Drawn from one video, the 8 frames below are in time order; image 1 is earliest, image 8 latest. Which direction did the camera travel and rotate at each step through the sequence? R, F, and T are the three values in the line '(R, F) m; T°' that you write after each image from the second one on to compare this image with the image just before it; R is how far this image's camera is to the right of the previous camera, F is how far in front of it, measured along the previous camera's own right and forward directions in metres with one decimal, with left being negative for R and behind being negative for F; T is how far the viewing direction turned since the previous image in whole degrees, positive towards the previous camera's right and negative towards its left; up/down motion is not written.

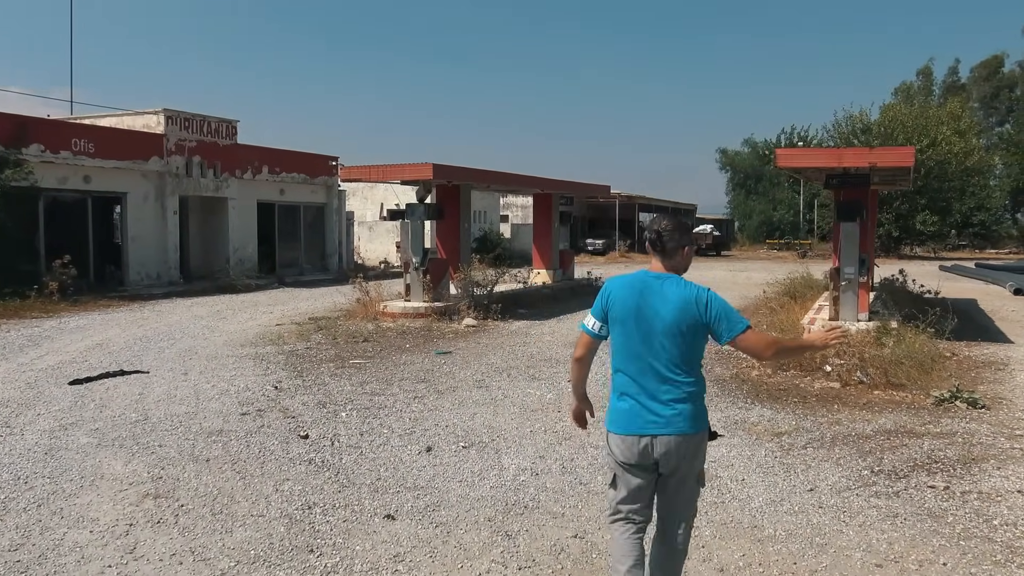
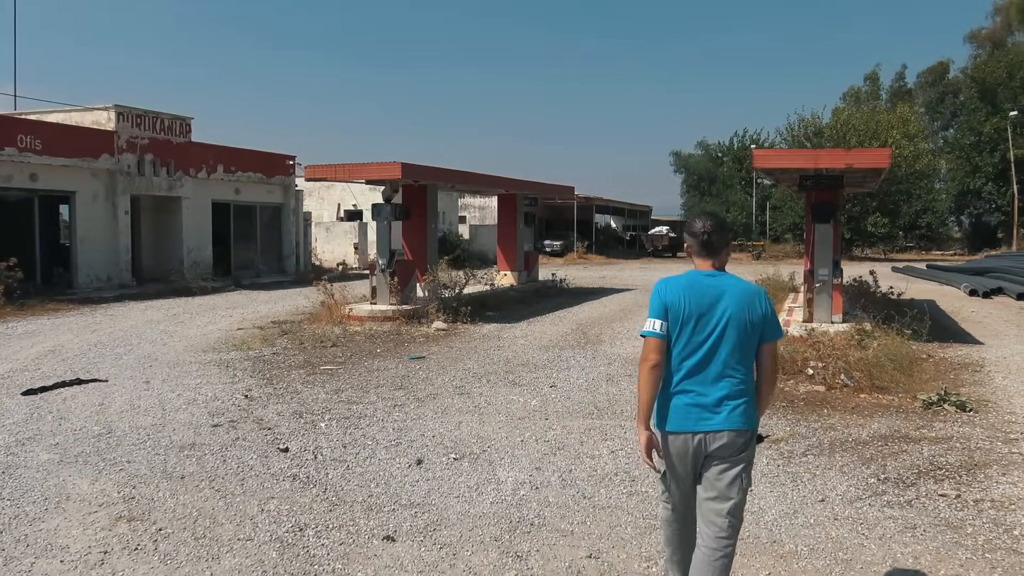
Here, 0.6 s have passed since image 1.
(-0.3, +0.3) m; +3°
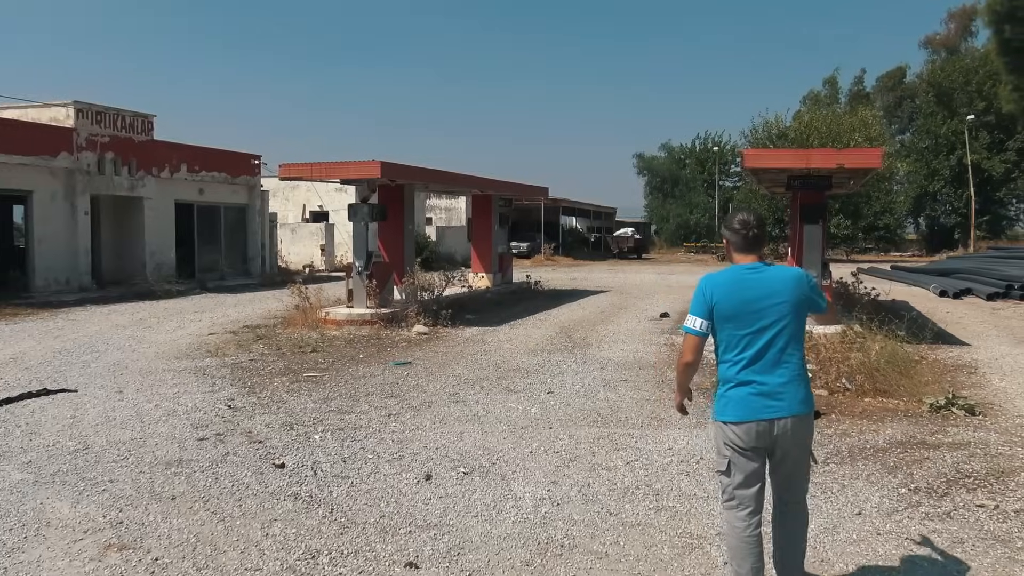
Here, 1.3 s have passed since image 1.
(-0.3, +0.3) m; +3°
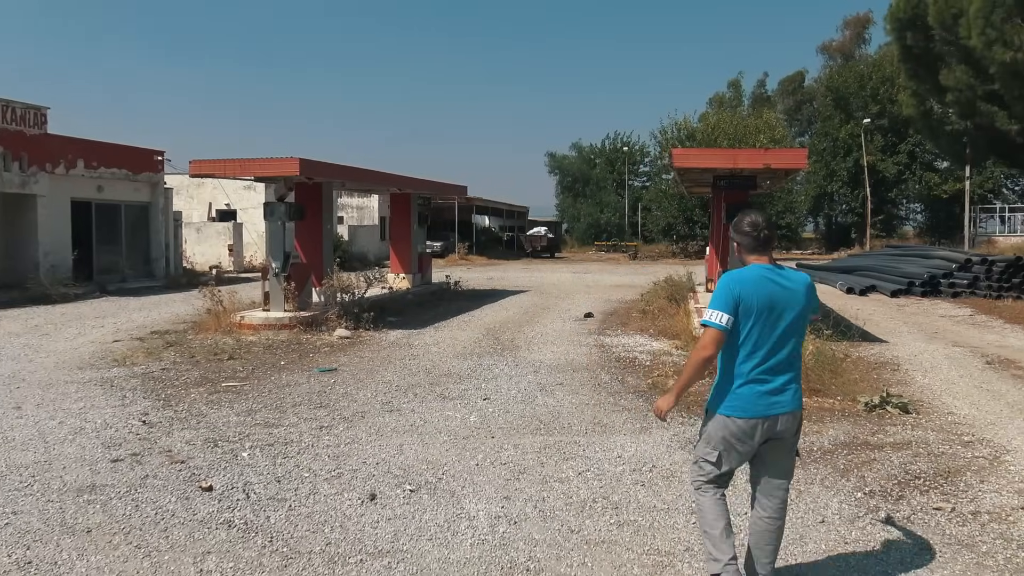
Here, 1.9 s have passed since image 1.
(-0.2, +0.3) m; +6°
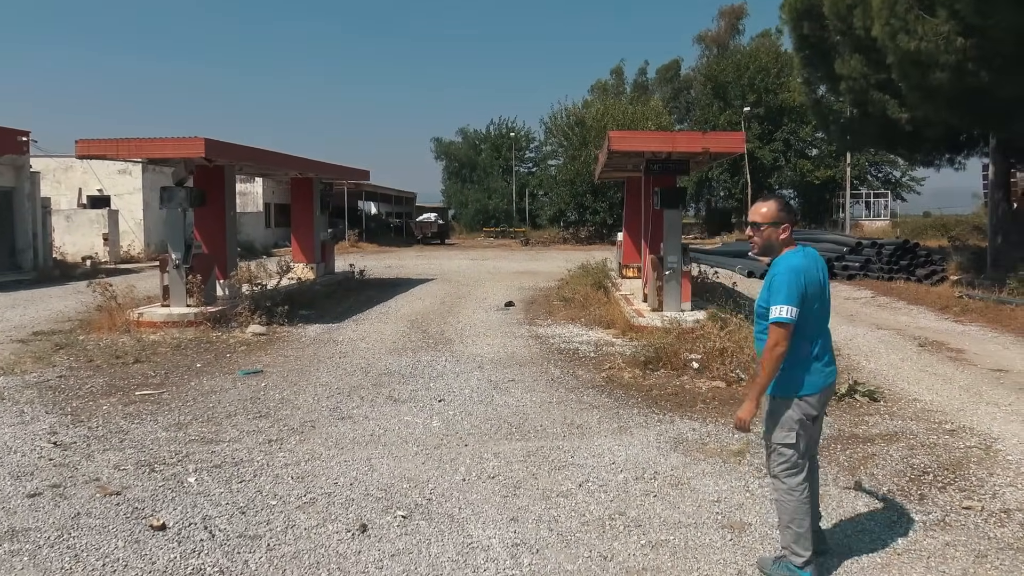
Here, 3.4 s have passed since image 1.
(-0.6, +0.6) m; +8°
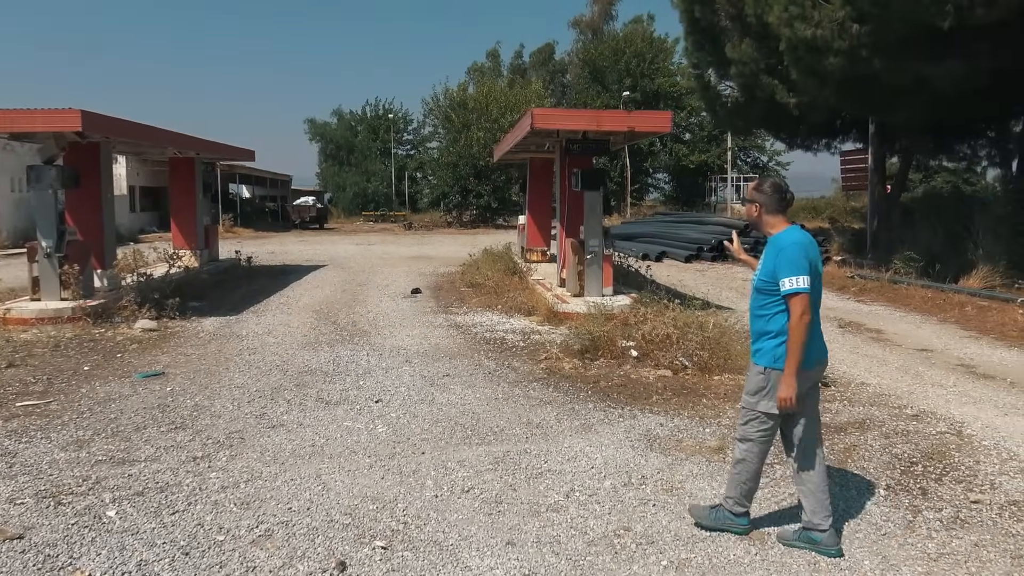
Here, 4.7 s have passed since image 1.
(-0.5, +0.6) m; +8°
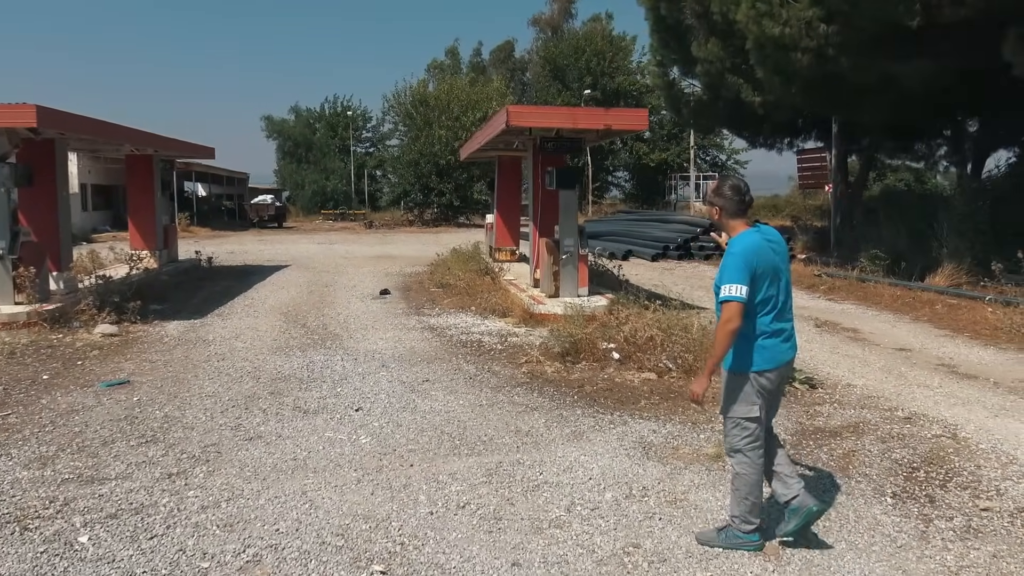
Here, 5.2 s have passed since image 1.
(-0.2, +0.2) m; +3°
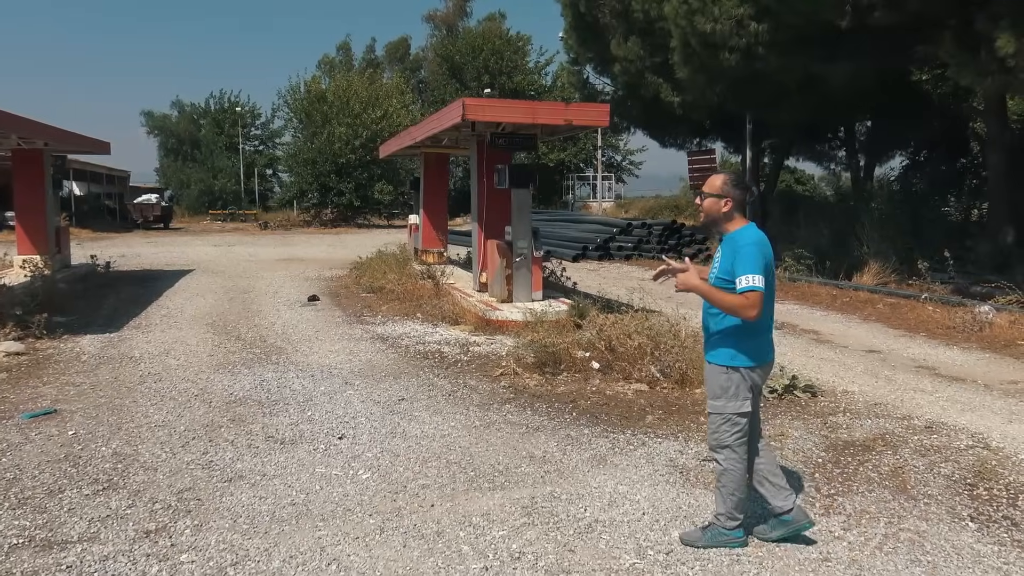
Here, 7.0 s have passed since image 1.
(-0.7, +0.6) m; +7°
